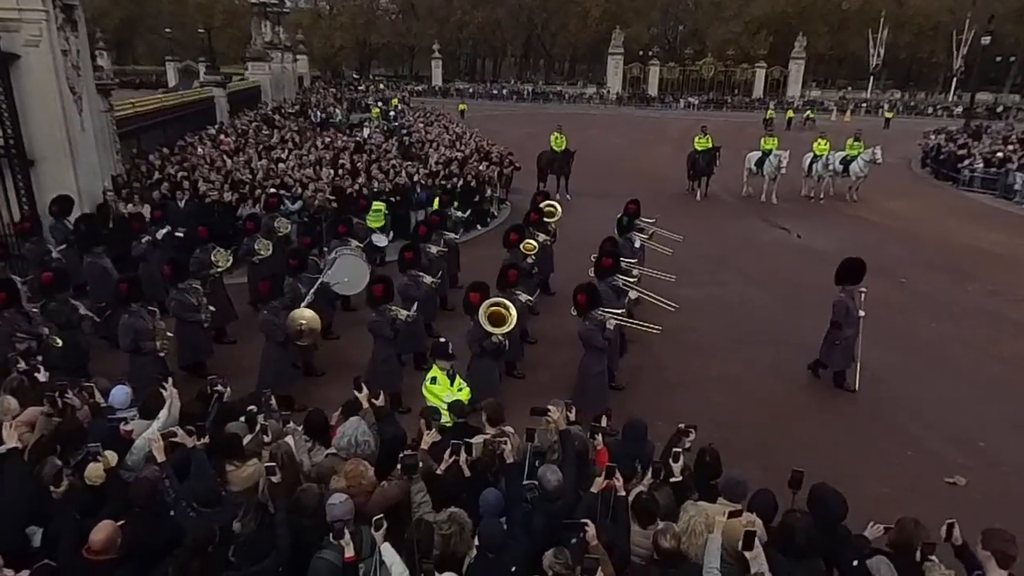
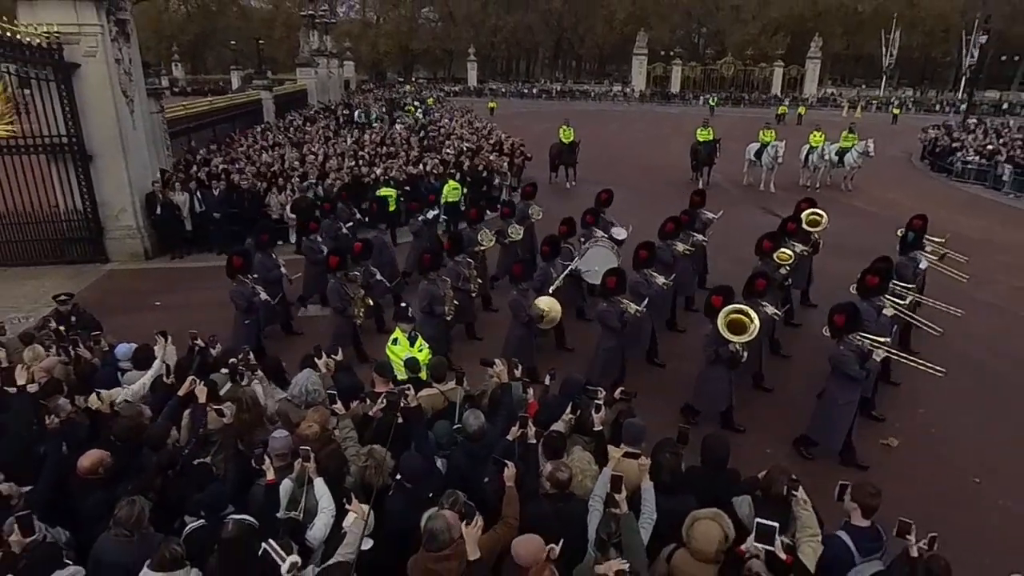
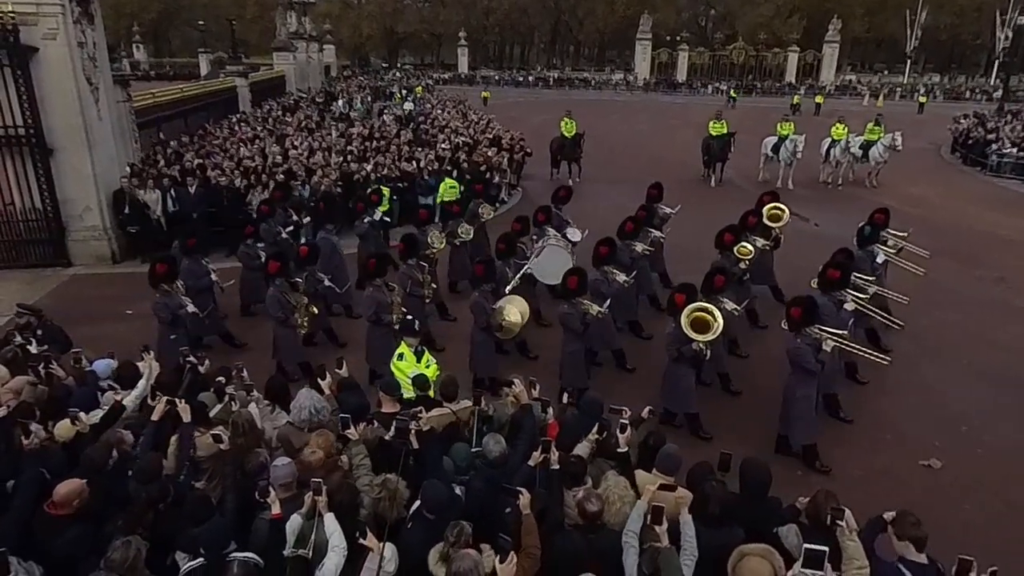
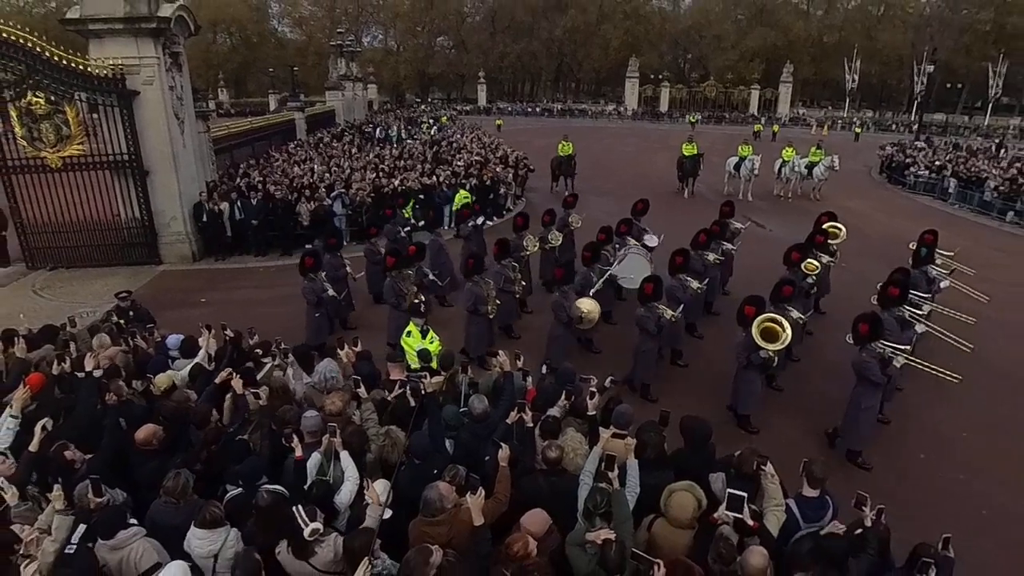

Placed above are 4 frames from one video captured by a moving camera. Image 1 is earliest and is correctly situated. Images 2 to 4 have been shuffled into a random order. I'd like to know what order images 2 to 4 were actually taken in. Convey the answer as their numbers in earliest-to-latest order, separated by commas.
3, 2, 4
